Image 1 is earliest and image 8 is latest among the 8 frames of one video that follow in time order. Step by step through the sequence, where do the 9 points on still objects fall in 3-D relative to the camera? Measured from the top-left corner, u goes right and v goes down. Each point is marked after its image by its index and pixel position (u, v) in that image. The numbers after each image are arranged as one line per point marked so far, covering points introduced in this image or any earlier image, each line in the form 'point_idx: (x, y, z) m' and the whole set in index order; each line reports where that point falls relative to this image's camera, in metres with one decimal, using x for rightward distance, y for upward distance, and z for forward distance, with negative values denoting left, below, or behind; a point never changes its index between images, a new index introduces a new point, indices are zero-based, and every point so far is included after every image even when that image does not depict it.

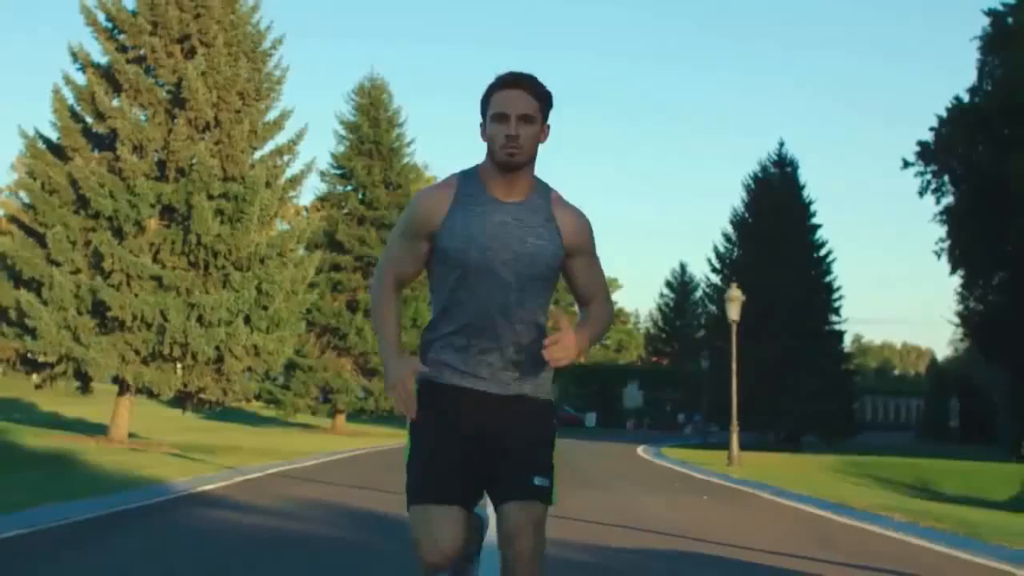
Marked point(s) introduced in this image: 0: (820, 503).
0: (+4.3, -3.0, +19.3) m
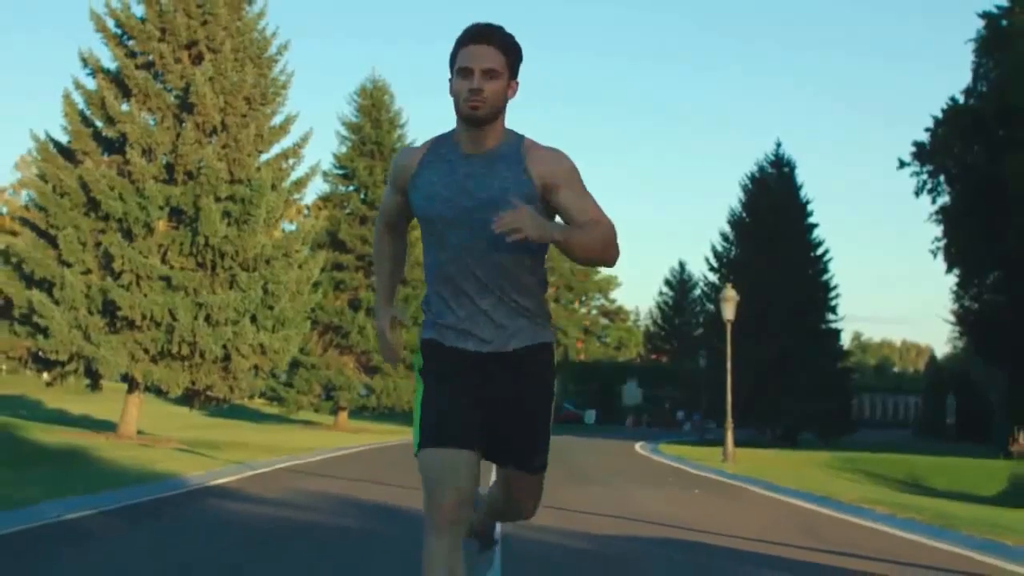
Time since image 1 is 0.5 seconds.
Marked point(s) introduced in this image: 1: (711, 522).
0: (+4.3, -3.0, +20.0) m
1: (+2.3, -2.6, +15.5) m
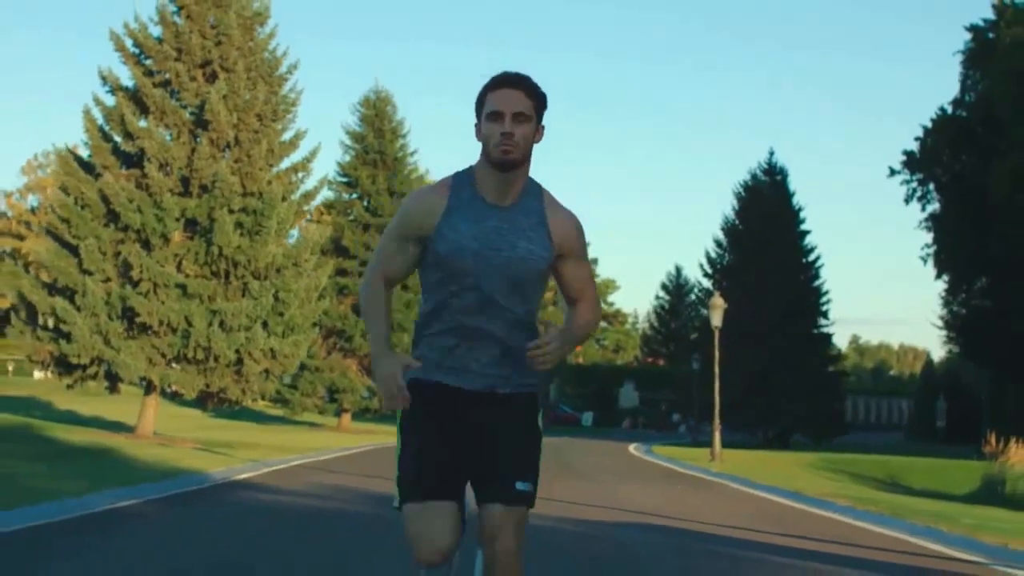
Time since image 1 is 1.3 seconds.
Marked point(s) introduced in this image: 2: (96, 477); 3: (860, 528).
0: (+4.3, -3.2, +21.7) m
1: (+2.2, -2.8, +17.1) m
2: (-5.7, -2.6, +19.2) m
3: (+3.8, -2.6, +15.1) m
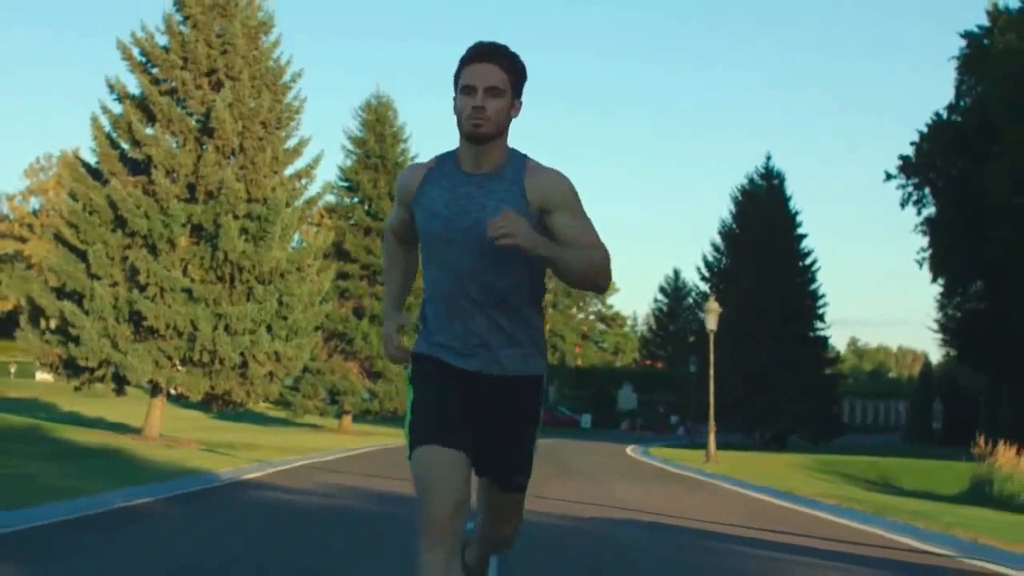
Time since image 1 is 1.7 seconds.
0: (+4.2, -3.3, +22.3) m
1: (+2.2, -2.9, +17.8) m
2: (-5.7, -2.7, +19.9) m
3: (+3.8, -2.7, +15.8) m
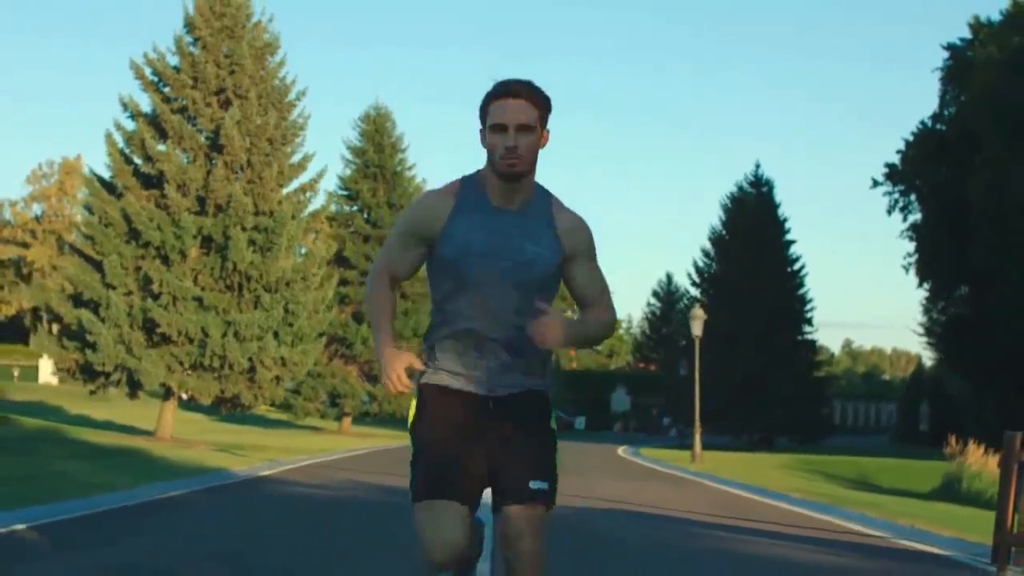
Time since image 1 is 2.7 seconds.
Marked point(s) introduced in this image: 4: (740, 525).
0: (+4.1, -3.5, +24.1) m
1: (+2.1, -3.0, +19.5) m
2: (-5.8, -2.9, +21.6) m
3: (+3.7, -2.9, +17.5) m
4: (+2.6, -2.7, +16.0) m
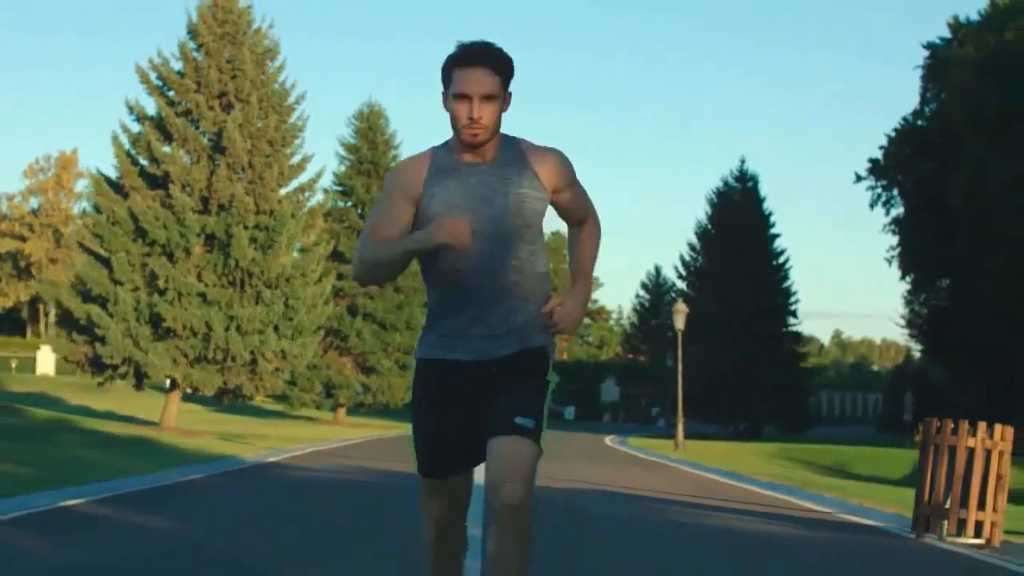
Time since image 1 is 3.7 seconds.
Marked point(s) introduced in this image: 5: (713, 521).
0: (+4.0, -3.4, +25.7) m
1: (+2.0, -3.0, +21.1) m
2: (-6.0, -2.9, +23.1) m
3: (+3.6, -2.9, +19.2) m
4: (+2.5, -2.8, +17.6) m
5: (+2.2, -2.5, +14.9) m
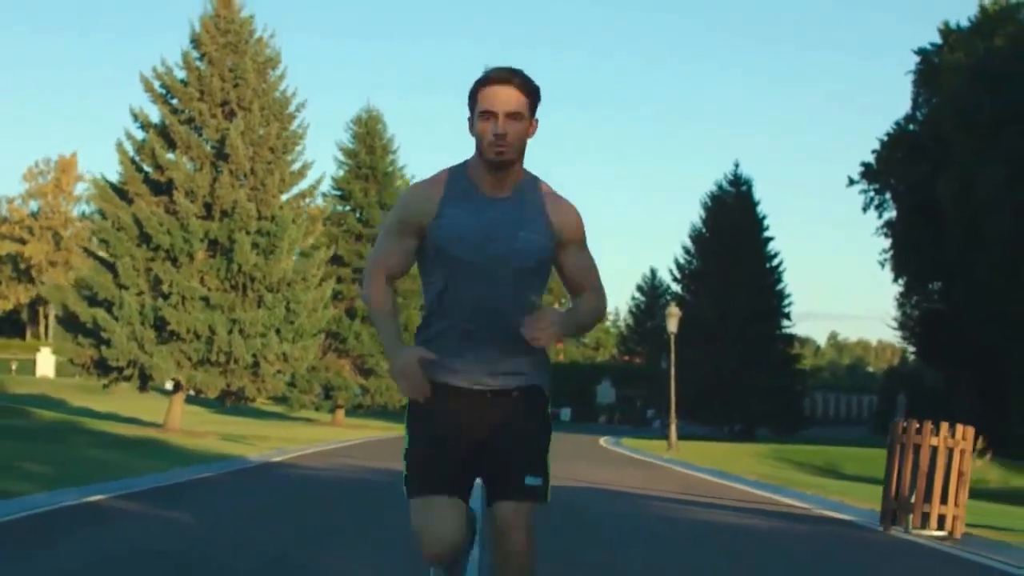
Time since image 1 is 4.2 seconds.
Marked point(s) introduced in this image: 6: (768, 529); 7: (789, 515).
0: (+3.9, -3.5, +26.5) m
1: (+1.9, -3.1, +21.9) m
2: (-6.0, -3.0, +23.9) m
3: (+3.5, -3.0, +20.0) m
4: (+2.5, -2.8, +18.4) m
5: (+2.1, -2.6, +15.7) m
6: (+2.6, -2.5, +14.5) m
7: (+3.1, -2.7, +16.3) m
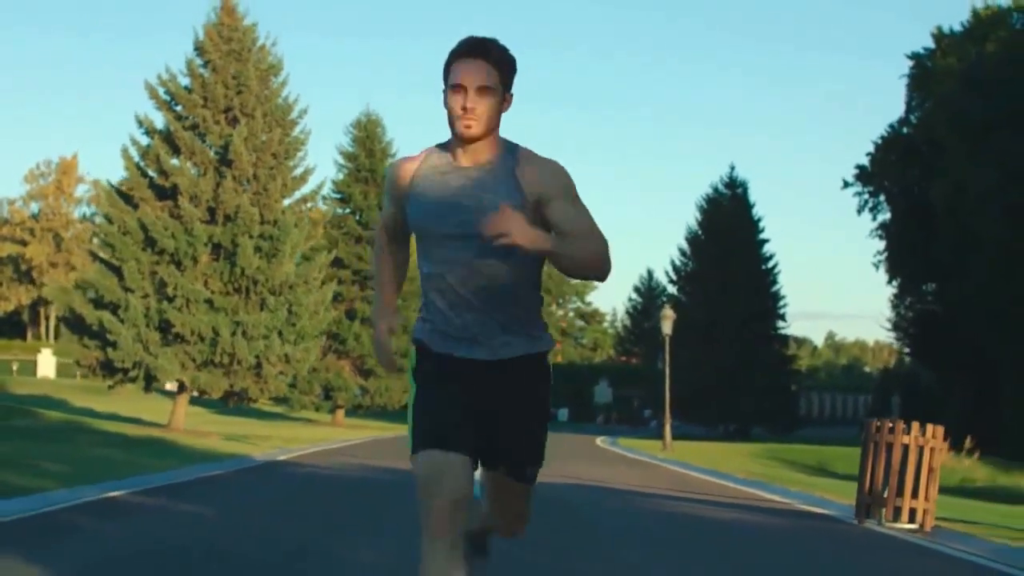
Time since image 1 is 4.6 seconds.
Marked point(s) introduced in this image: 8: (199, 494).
0: (+3.8, -3.6, +27.3) m
1: (+1.9, -3.2, +22.7) m
2: (-6.1, -3.0, +24.7) m
3: (+3.5, -3.0, +20.8) m
4: (+2.4, -2.9, +19.2) m
5: (+2.1, -2.7, +16.5) m
6: (+2.6, -2.6, +15.2) m
7: (+3.1, -2.7, +17.1) m
8: (-4.5, -2.9, +19.4) m
